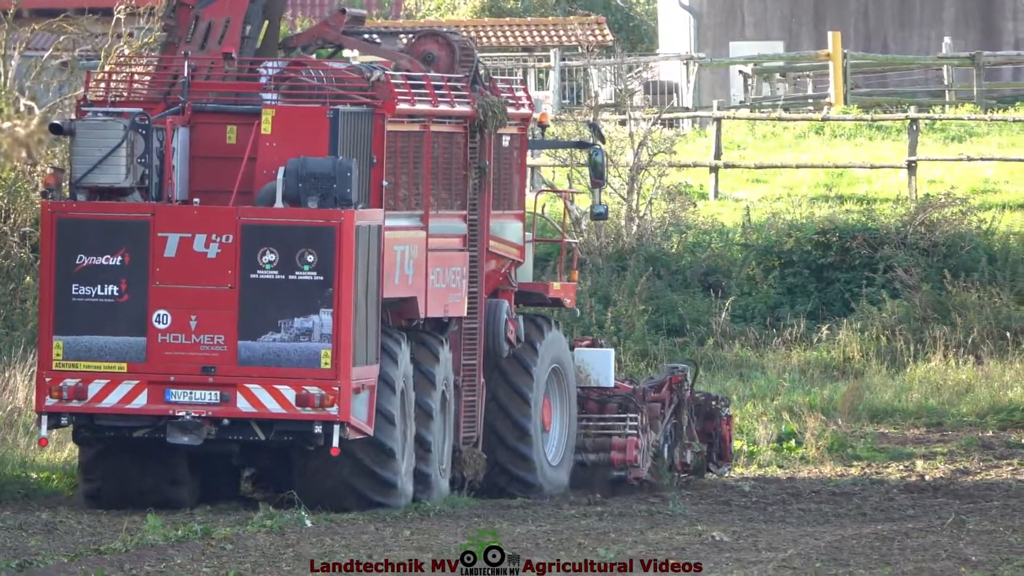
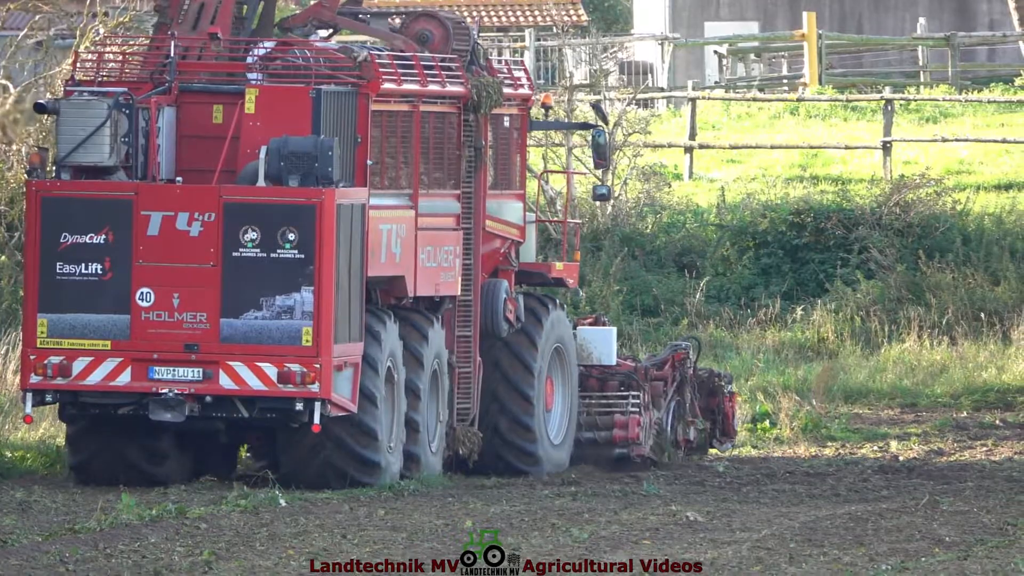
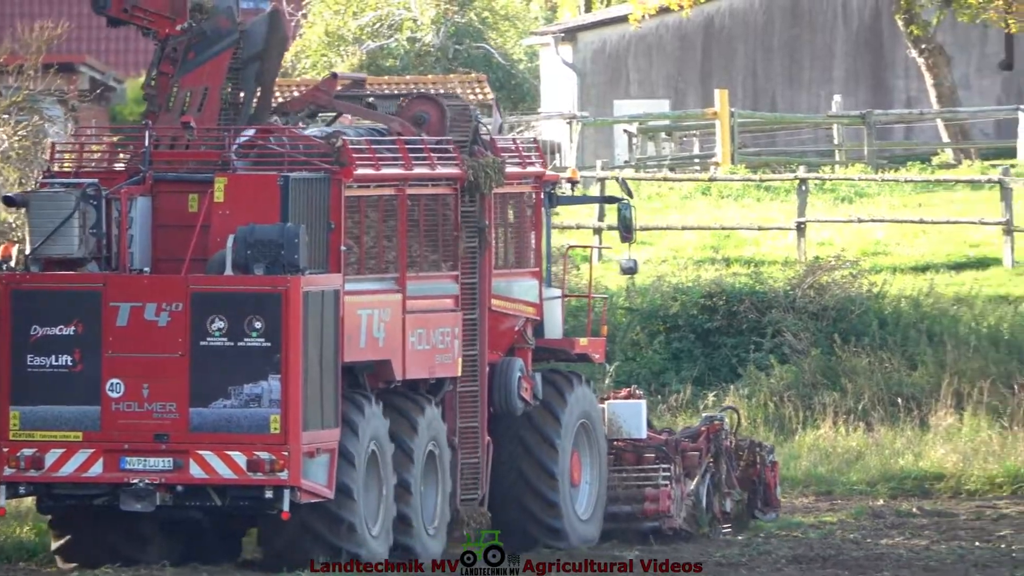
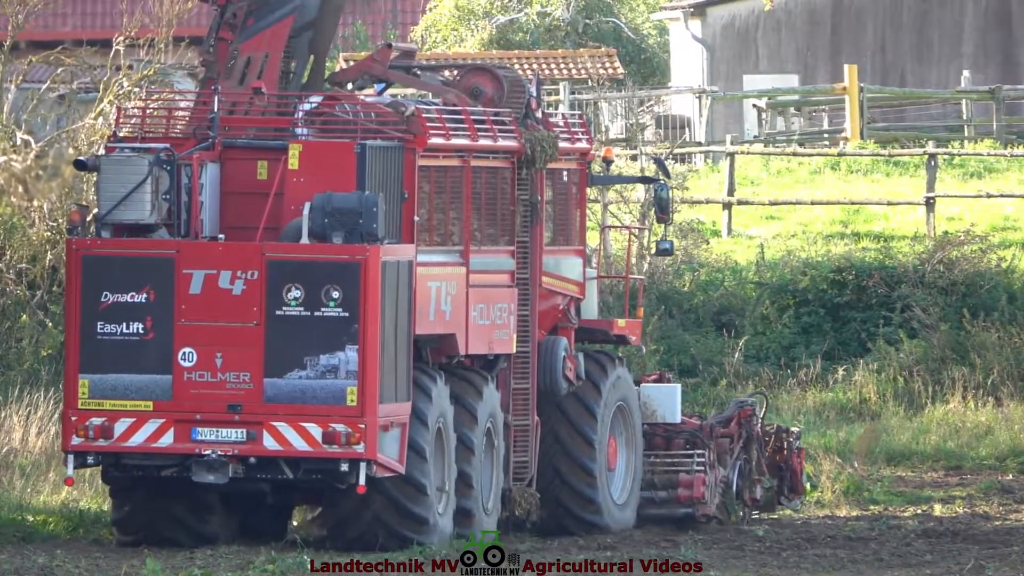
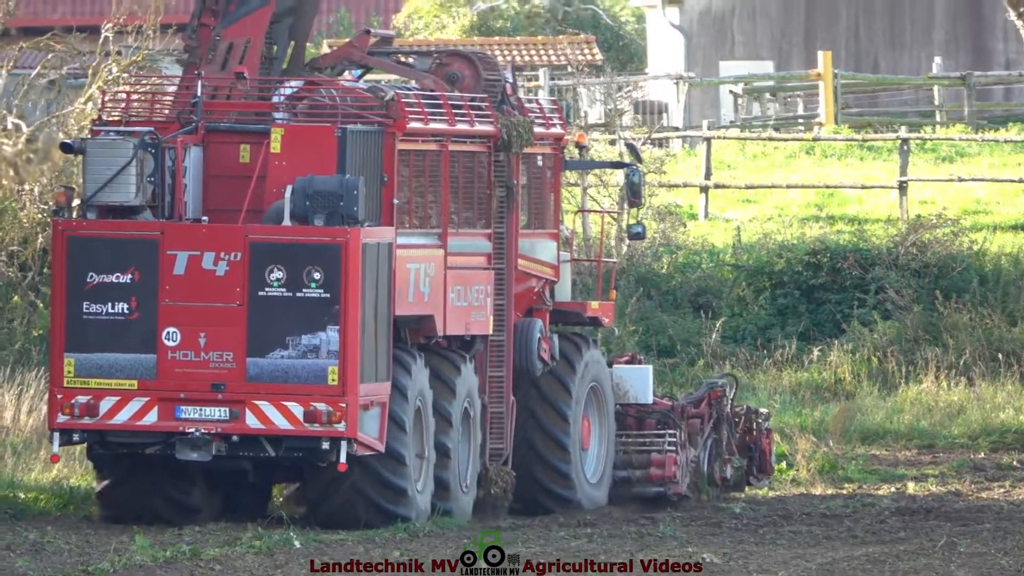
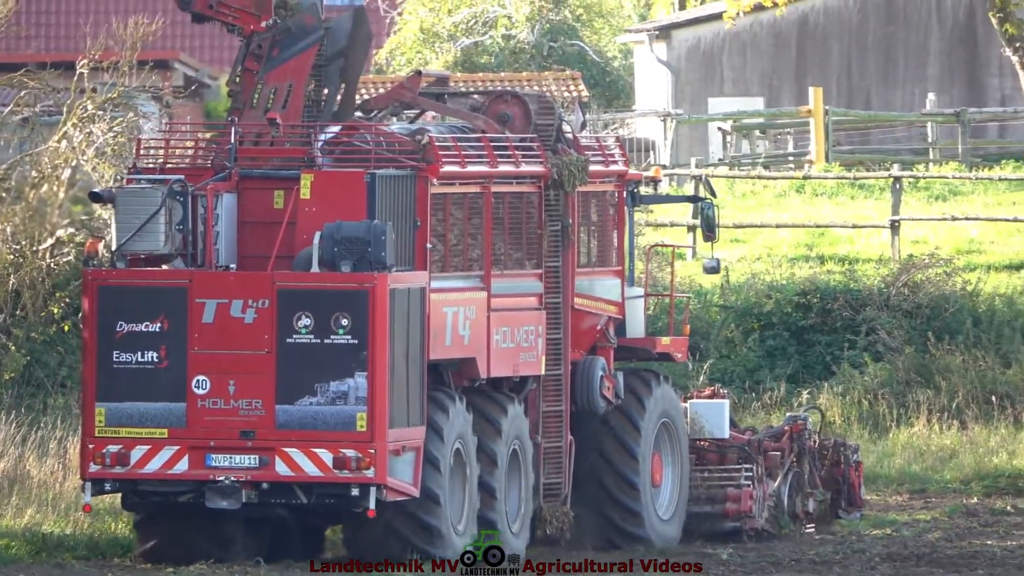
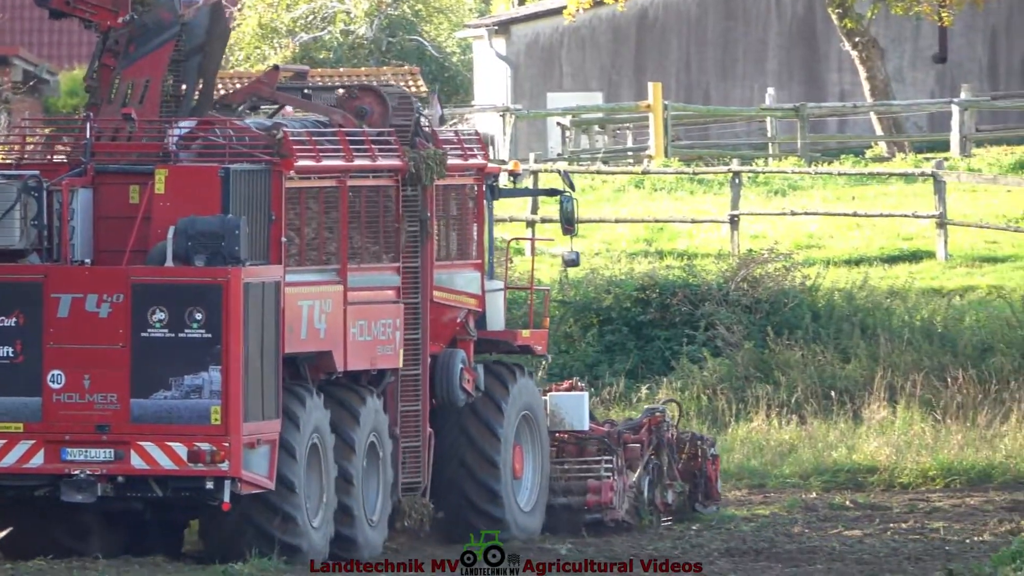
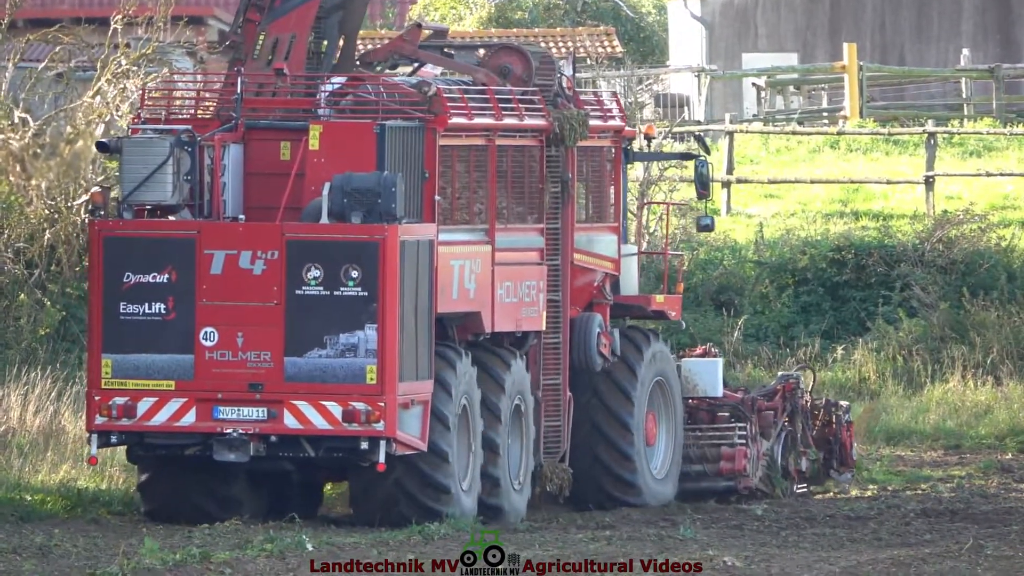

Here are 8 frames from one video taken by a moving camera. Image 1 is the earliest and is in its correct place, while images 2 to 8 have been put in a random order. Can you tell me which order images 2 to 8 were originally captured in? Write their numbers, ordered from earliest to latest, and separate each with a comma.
2, 5, 4, 8, 6, 3, 7
